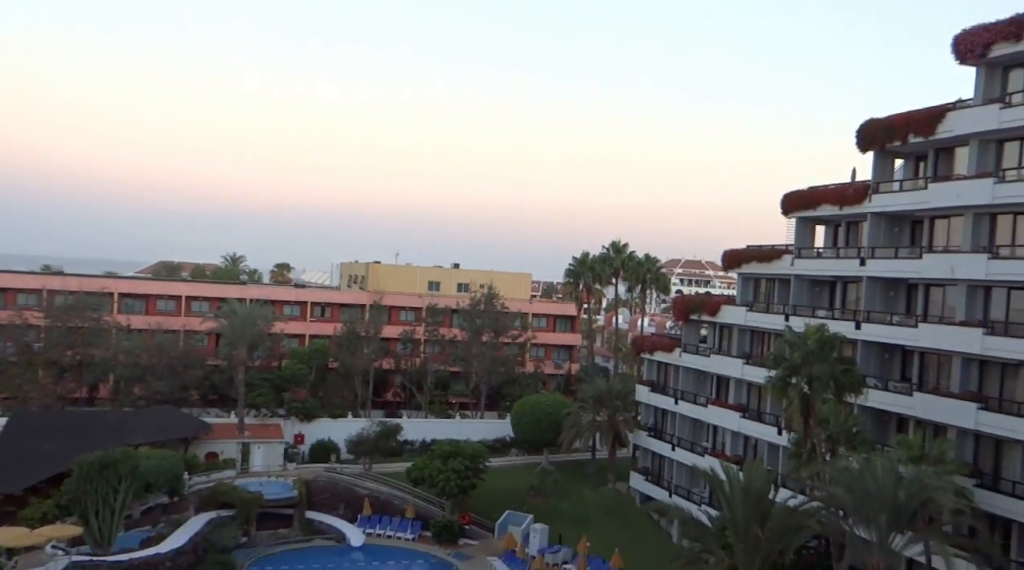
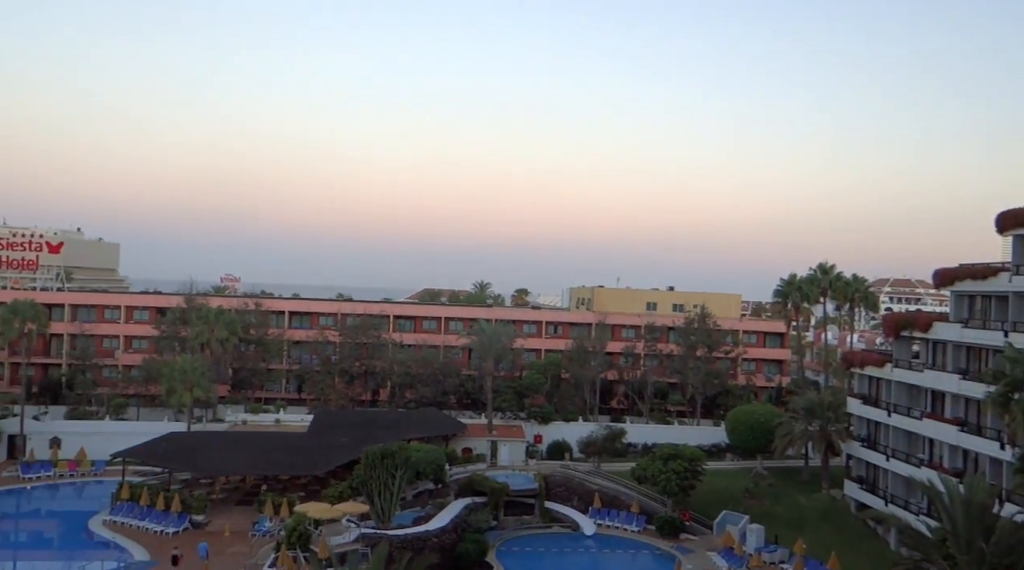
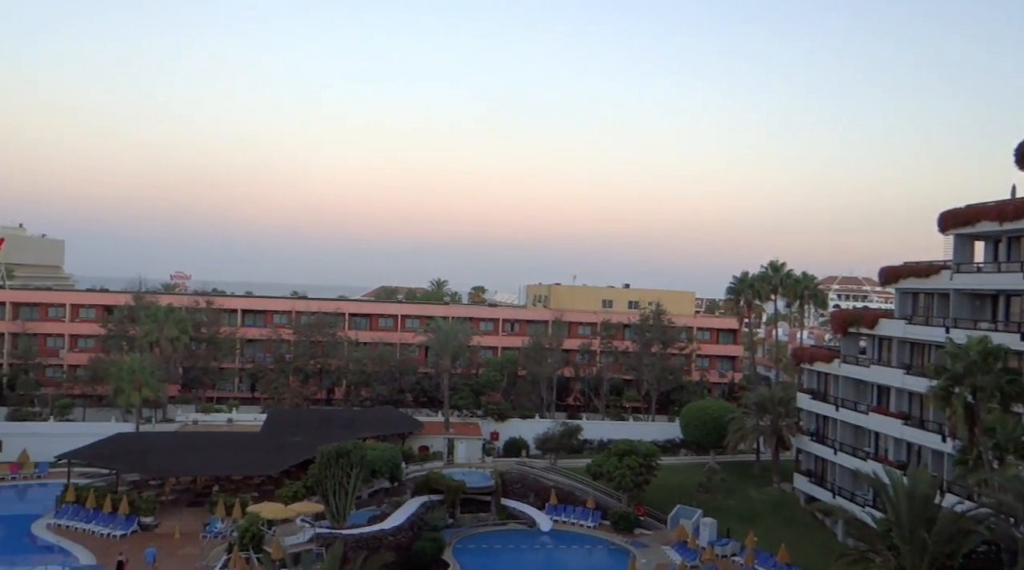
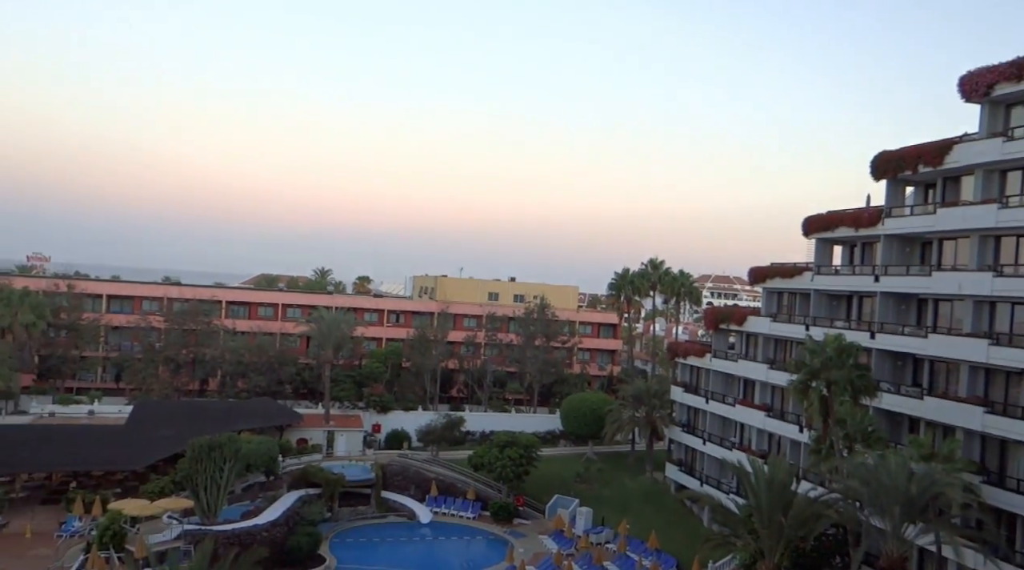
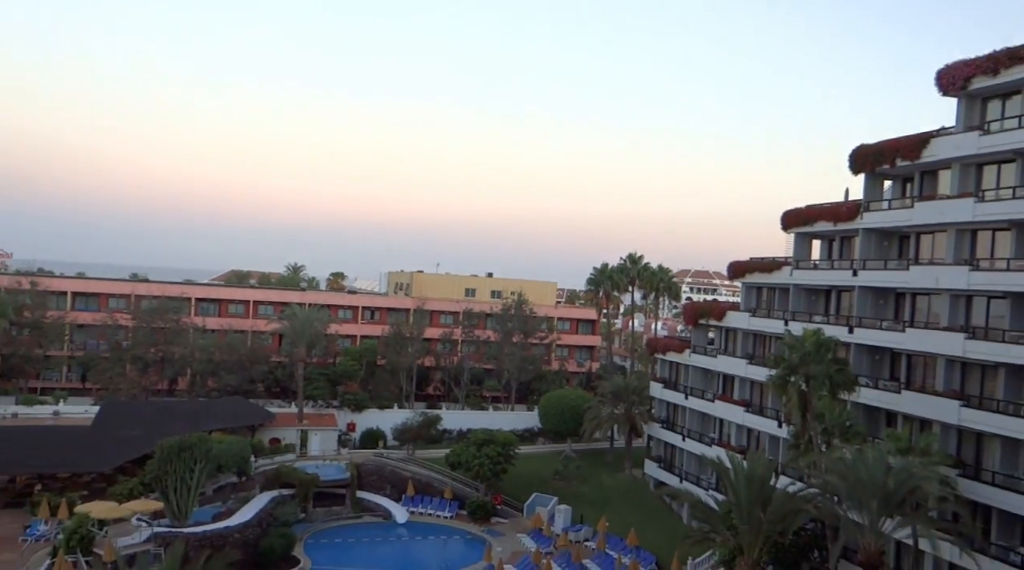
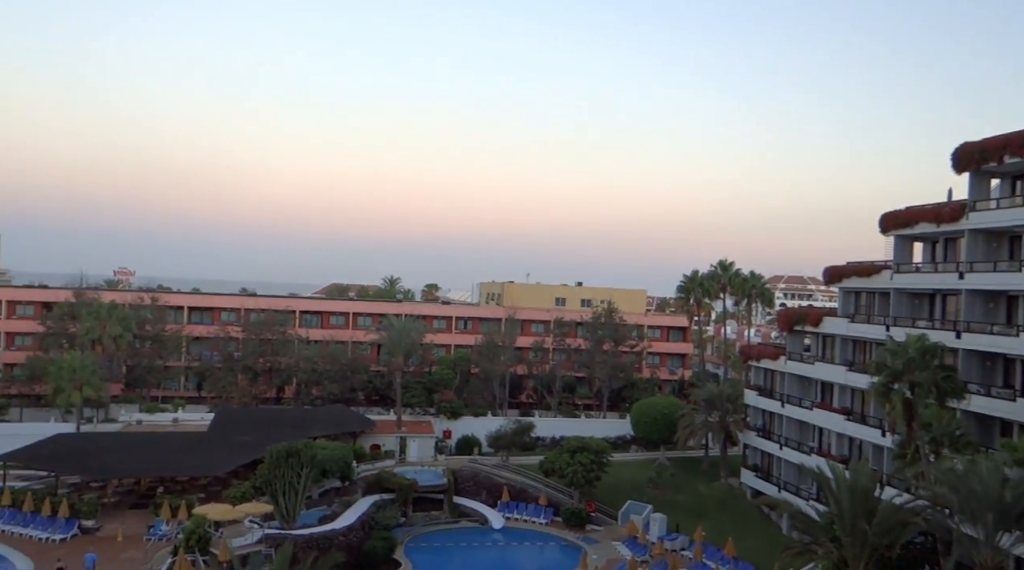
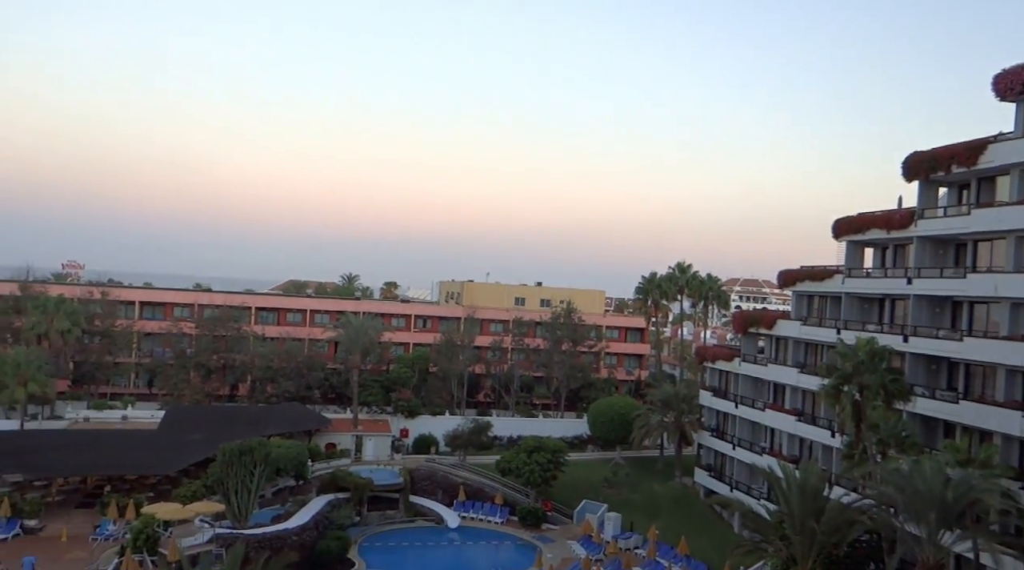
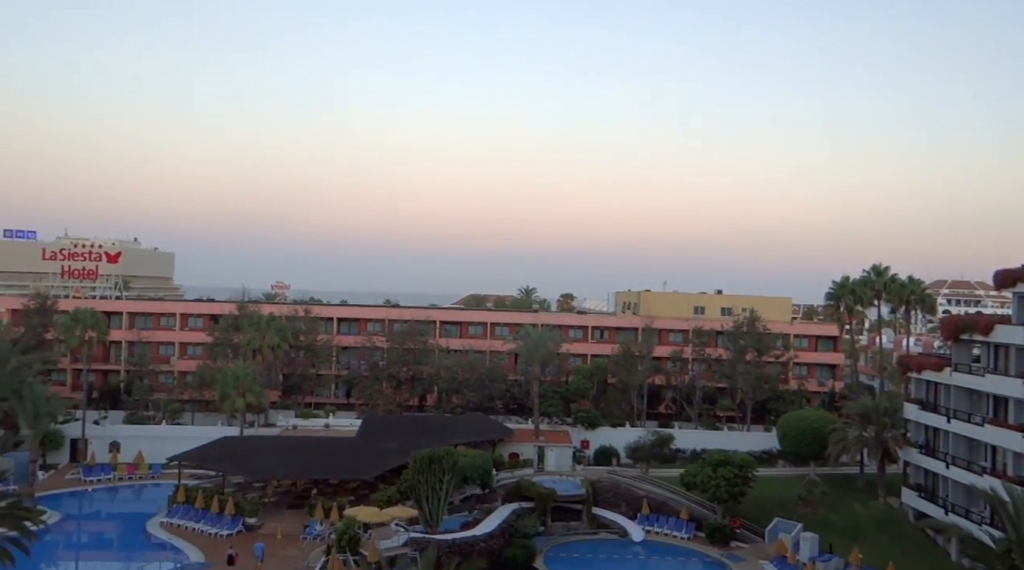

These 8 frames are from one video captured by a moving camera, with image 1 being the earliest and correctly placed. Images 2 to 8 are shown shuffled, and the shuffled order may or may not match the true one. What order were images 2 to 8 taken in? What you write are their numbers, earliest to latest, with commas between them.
5, 4, 7, 6, 3, 2, 8
